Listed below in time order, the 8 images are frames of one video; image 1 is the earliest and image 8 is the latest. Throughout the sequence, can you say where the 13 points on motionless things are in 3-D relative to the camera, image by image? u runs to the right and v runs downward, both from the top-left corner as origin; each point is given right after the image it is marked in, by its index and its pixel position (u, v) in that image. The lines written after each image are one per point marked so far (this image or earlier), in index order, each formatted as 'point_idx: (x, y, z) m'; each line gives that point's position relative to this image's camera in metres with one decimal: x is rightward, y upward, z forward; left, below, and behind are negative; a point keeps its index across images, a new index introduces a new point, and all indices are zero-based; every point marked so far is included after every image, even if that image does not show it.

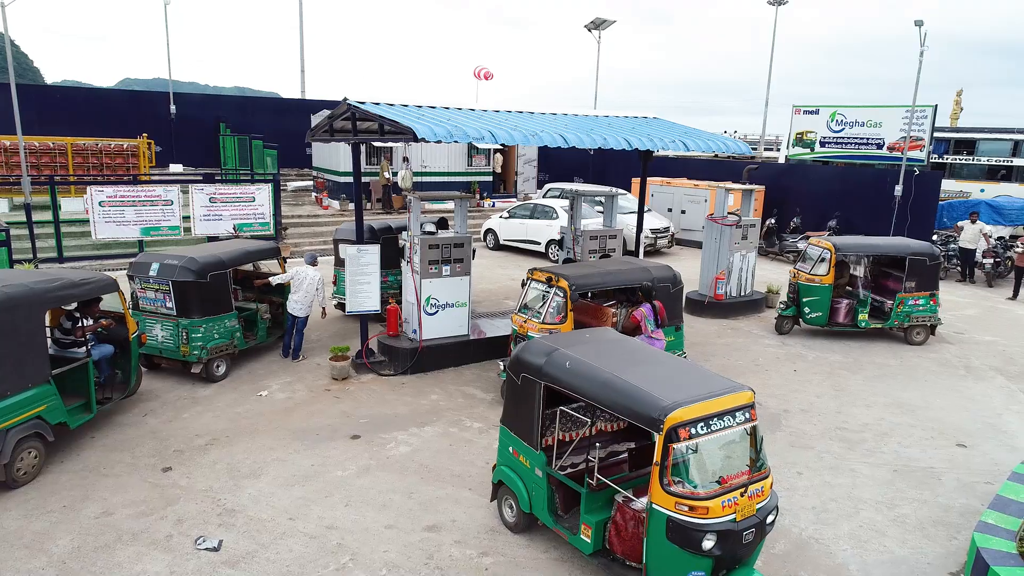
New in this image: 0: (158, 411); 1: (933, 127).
0: (-4.2, -1.5, +8.6) m
1: (+10.8, +4.1, +18.5) m
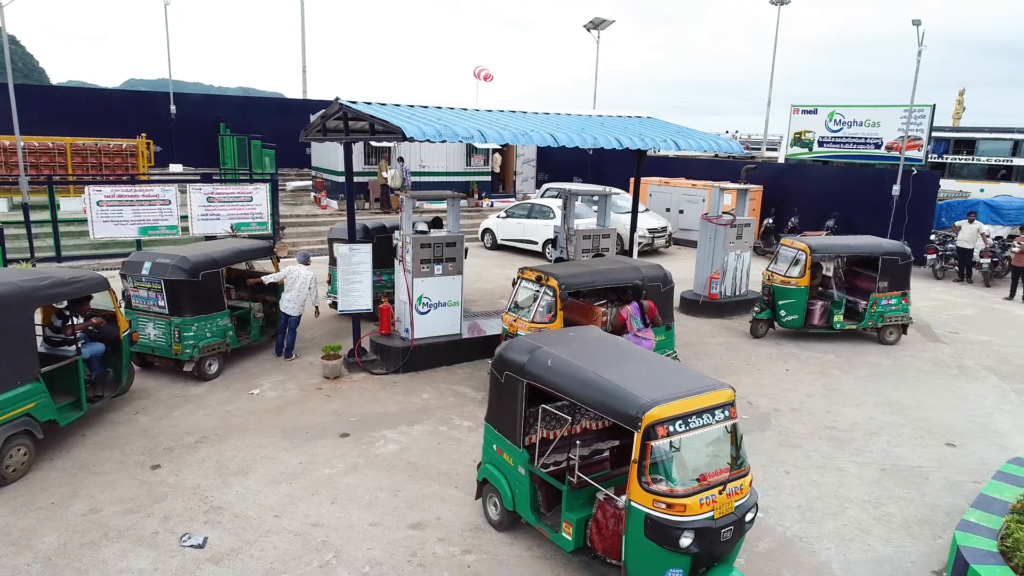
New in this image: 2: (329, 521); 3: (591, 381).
0: (-4.4, -1.5, +8.6) m
1: (+10.8, +4.1, +18.5) m
2: (-1.6, -2.0, +6.3) m
3: (+0.6, -0.7, +5.2) m
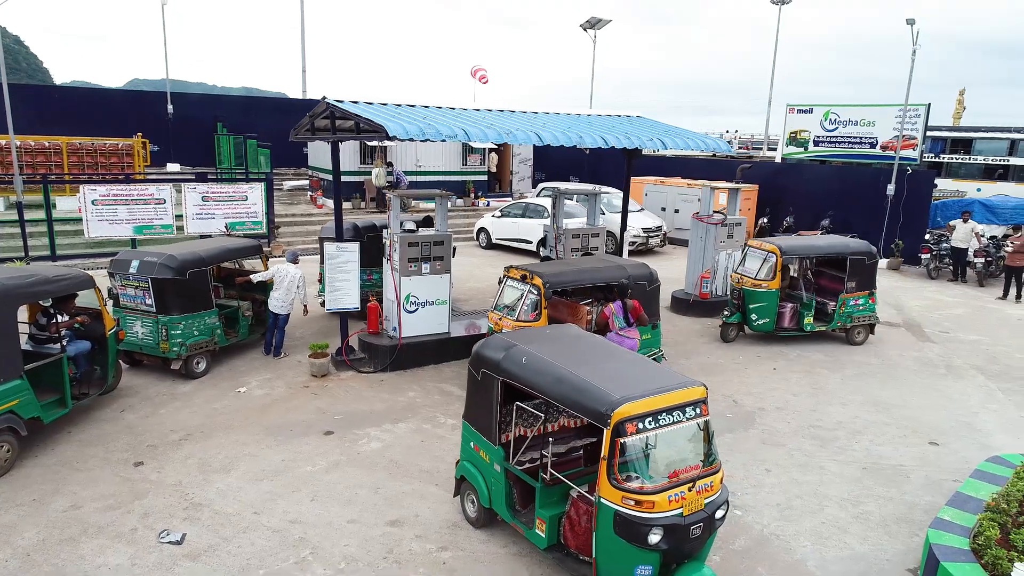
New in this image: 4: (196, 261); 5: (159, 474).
0: (-4.5, -1.4, +8.7) m
1: (+10.6, +4.2, +18.5) m
2: (-1.8, -2.0, +6.3) m
3: (+0.4, -0.7, +5.3) m
4: (-4.2, +0.4, +9.5) m
5: (-3.5, -1.8, +7.1) m
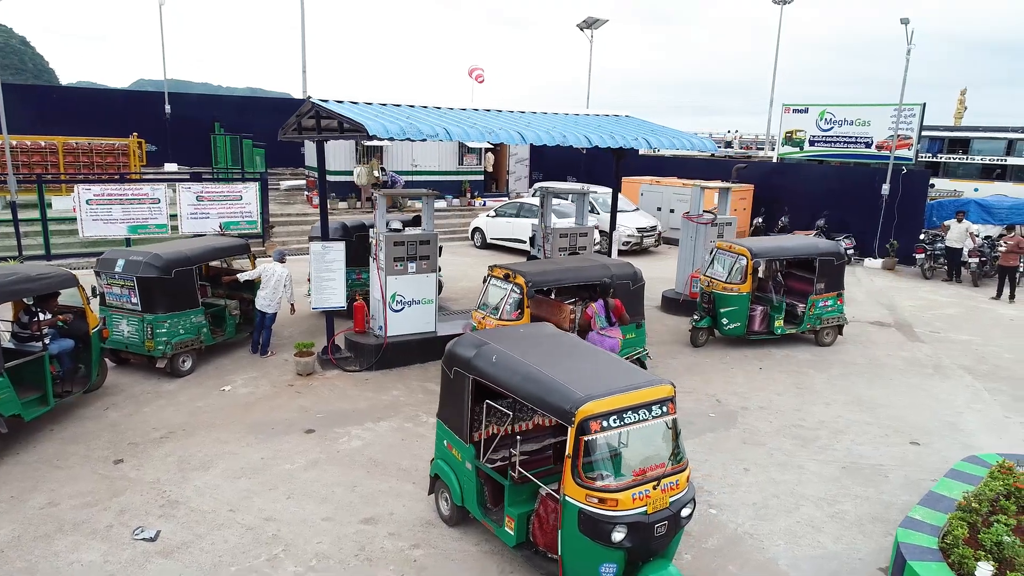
0: (-4.8, -1.4, +8.7) m
1: (+10.5, +4.2, +18.4) m
2: (-2.0, -2.0, +6.4) m
3: (+0.1, -0.6, +5.3) m
4: (-4.4, +0.4, +9.5) m
5: (-3.7, -1.8, +7.1) m
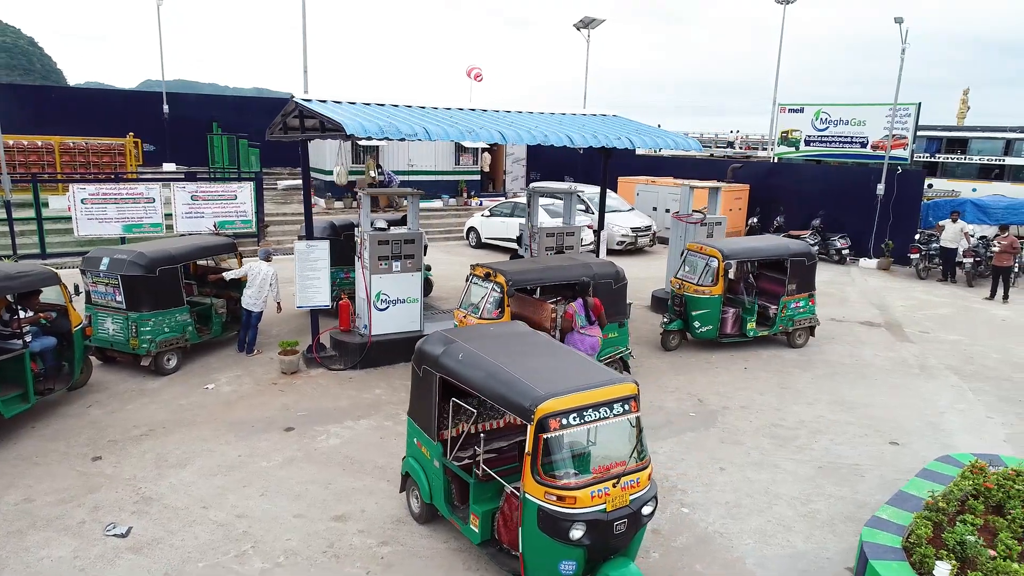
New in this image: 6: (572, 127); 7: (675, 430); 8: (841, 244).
0: (-5.0, -1.4, +8.8) m
1: (+10.3, +4.1, +18.3) m
2: (-2.3, -2.0, +6.4) m
3: (-0.1, -0.6, +5.3) m
4: (-4.6, +0.4, +9.6) m
5: (-4.0, -1.8, +7.2) m
6: (+0.8, +2.3, +10.1) m
7: (+1.9, -1.6, +8.2) m
8: (+8.4, +1.1, +18.3) m
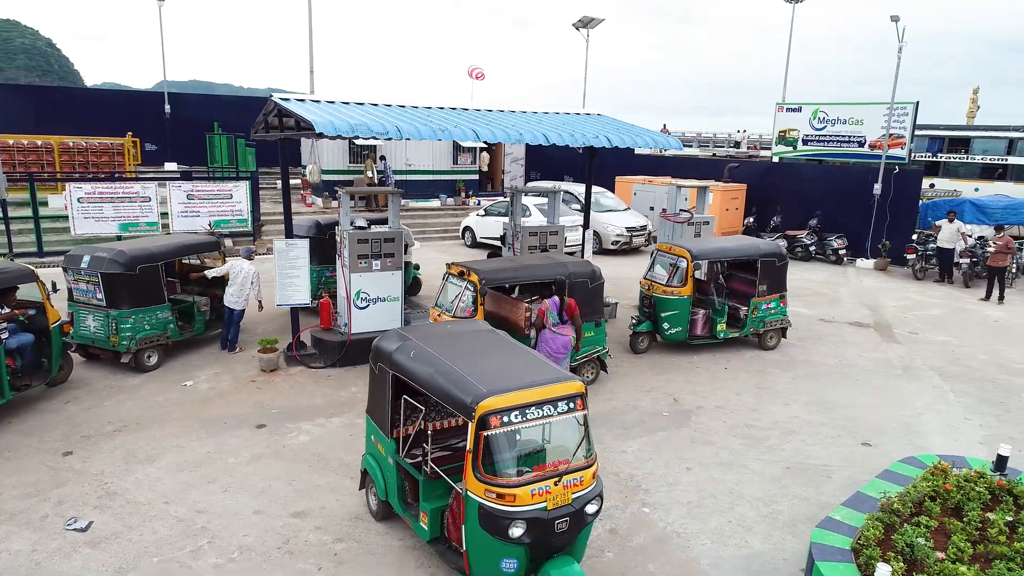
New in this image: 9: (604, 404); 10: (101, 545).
0: (-5.3, -1.4, +8.9) m
1: (+10.2, +4.1, +18.2) m
2: (-2.7, -2.0, +6.4) m
3: (-0.5, -0.6, +5.3) m
4: (-4.9, +0.4, +9.6) m
5: (-4.3, -1.8, +7.2) m
6: (+0.5, +2.3, +10.1) m
7: (+1.5, -1.6, +8.2) m
8: (+8.2, +1.1, +18.1) m
9: (+1.1, -1.4, +8.9) m
10: (-3.4, -2.1, +5.9) m
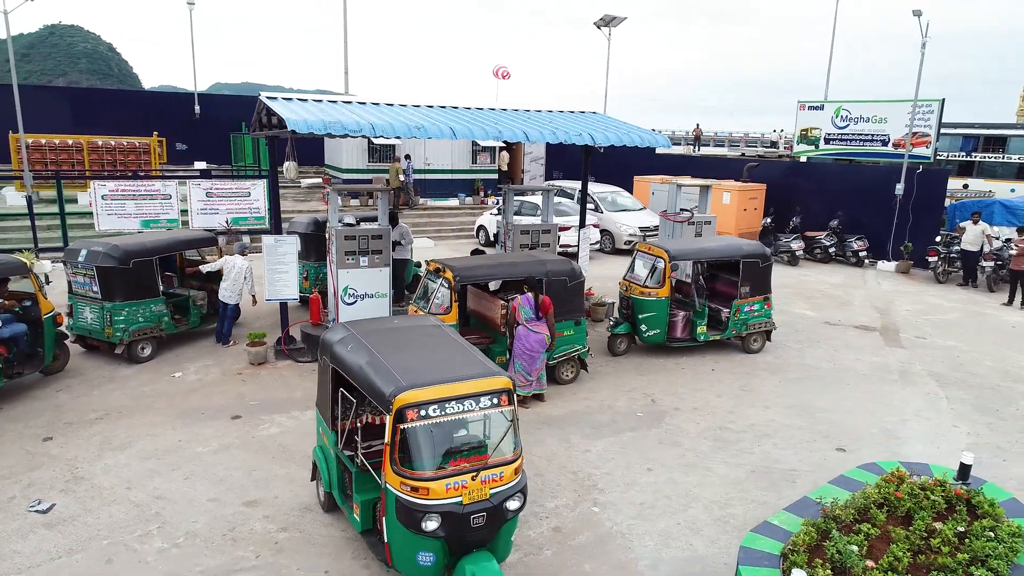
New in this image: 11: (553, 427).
0: (-5.6, -1.3, +9.2) m
1: (+10.5, +4.0, +17.5) m
2: (-3.1, -1.9, +6.6) m
3: (-1.0, -0.6, +5.3) m
4: (-5.1, +0.5, +10.0) m
5: (-4.7, -1.7, +7.5) m
6: (+0.3, +2.3, +10.1) m
7: (+1.2, -1.6, +8.1) m
8: (+8.5, +1.0, +17.6) m
9: (+0.8, -1.4, +8.9) m
10: (-3.9, -2.0, +6.1) m
11: (+0.5, -1.6, +8.2) m
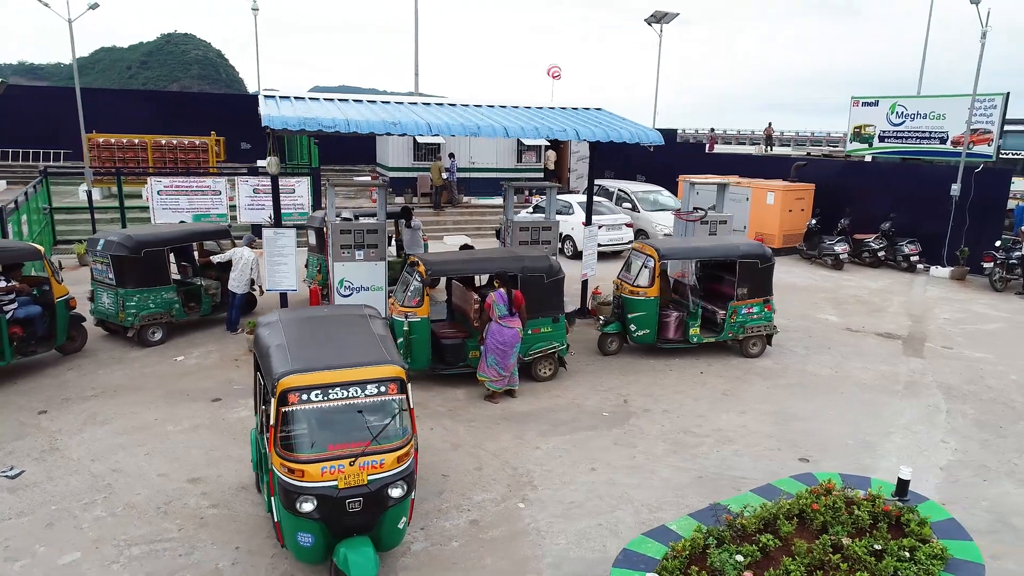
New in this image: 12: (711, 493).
0: (-5.9, -1.1, +9.9) m
1: (+11.2, +3.8, +16.3) m
2: (-3.7, -1.8, +7.0) m
3: (-1.8, -0.5, +5.5) m
4: (-5.3, +0.7, +10.6) m
5: (-5.2, -1.5, +8.1) m
6: (+0.2, +2.4, +10.1) m
7: (+0.7, -1.6, +8.0) m
8: (+9.1, +0.9, +16.6) m
9: (+0.5, -1.4, +8.8) m
10: (-4.5, -1.9, +6.6) m
11: (0.0, -1.5, +8.2) m
12: (+1.9, -1.9, +6.6) m
